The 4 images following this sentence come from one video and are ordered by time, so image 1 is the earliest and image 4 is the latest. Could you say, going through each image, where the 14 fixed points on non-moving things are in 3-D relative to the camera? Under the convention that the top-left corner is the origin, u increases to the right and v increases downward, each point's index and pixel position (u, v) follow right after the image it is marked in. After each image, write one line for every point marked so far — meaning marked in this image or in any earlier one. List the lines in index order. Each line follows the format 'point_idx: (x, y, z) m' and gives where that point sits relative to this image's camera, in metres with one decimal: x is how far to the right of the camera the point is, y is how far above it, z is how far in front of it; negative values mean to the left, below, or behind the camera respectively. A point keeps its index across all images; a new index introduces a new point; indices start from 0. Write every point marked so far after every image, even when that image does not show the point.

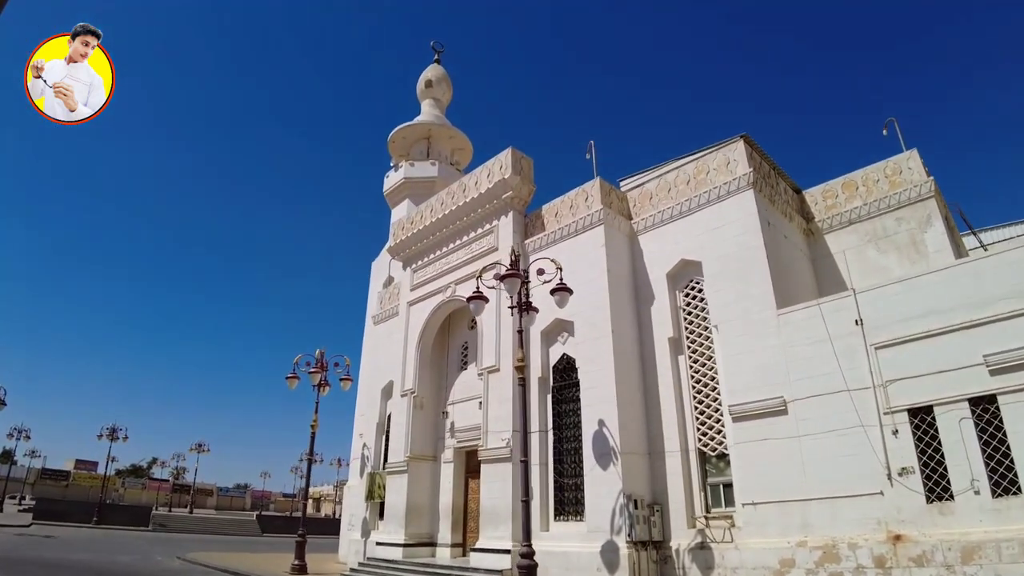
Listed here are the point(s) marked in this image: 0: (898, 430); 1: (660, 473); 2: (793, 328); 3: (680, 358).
0: (+4.9, -1.7, +7.4) m
1: (+2.4, -2.9, +9.4) m
2: (+4.1, -0.6, +8.6) m
3: (+2.8, -1.2, +9.8) m
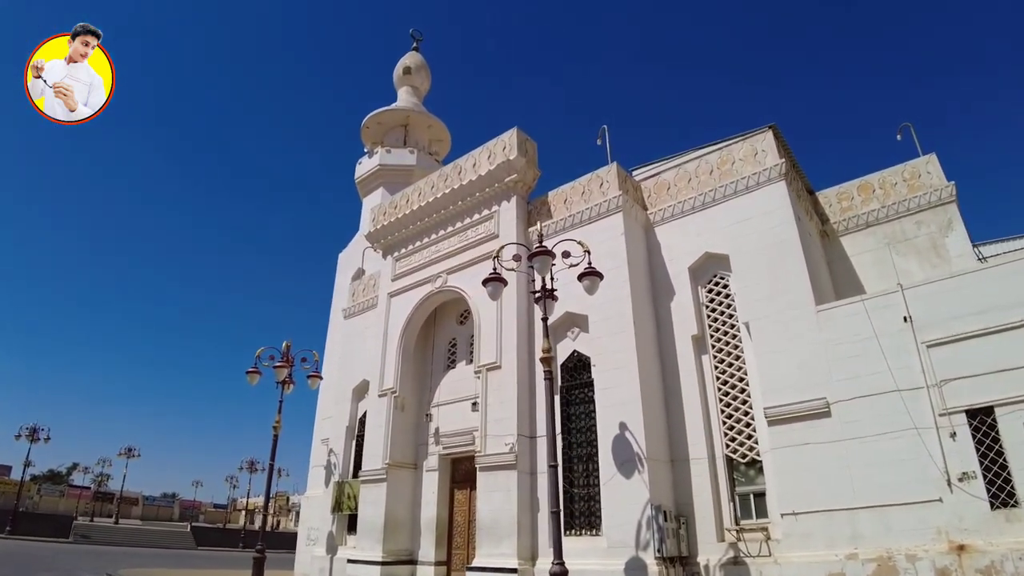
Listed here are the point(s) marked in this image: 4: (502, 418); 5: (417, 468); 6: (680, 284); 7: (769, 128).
0: (+5.2, -1.7, +7.0) m
1: (+2.5, -2.8, +8.6) m
2: (+4.4, -0.5, +8.0) m
3: (+3.0, -1.1, +9.1) m
4: (-0.2, -2.1, +9.5) m
5: (-1.8, -3.4, +11.3) m
6: (+2.7, +0.1, +9.6) m
7: (+4.2, +2.6, +9.6) m
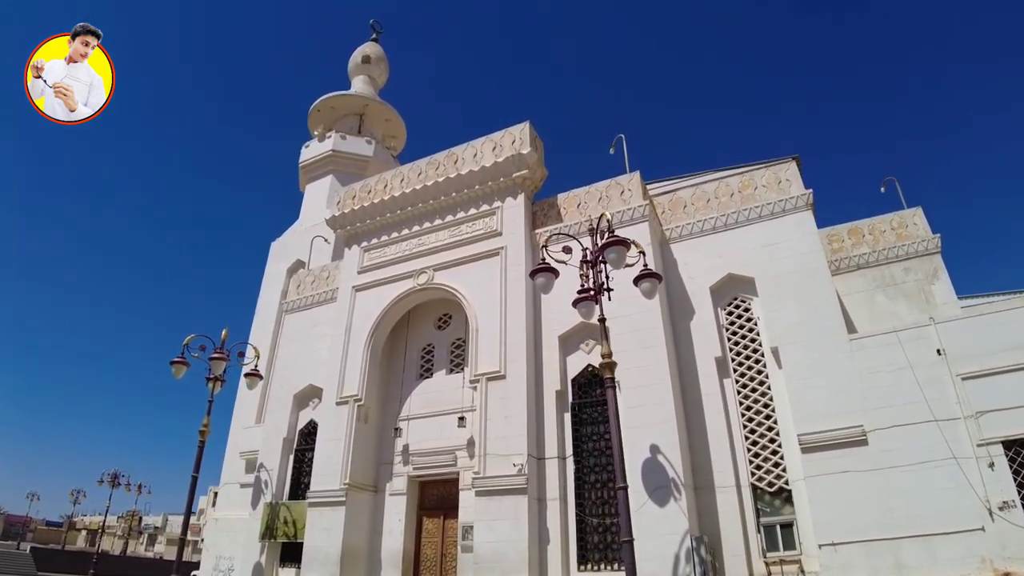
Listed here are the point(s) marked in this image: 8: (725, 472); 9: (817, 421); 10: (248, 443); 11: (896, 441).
0: (+5.7, -2.1, +7.0) m
1: (+2.6, -3.0, +8.0) m
2: (+4.8, -0.9, +7.9) m
3: (+3.1, -1.4, +8.7) m
4: (-0.1, -2.1, +8.3) m
5: (-2.2, -3.3, +9.6) m
6: (+2.9, -0.2, +9.2) m
7: (+4.6, +2.1, +9.6) m
8: (+2.9, -2.5, +8.1) m
9: (+4.1, -1.8, +7.9) m
10: (-5.2, -3.0, +11.5) m
11: (+4.9, -2.0, +7.5) m
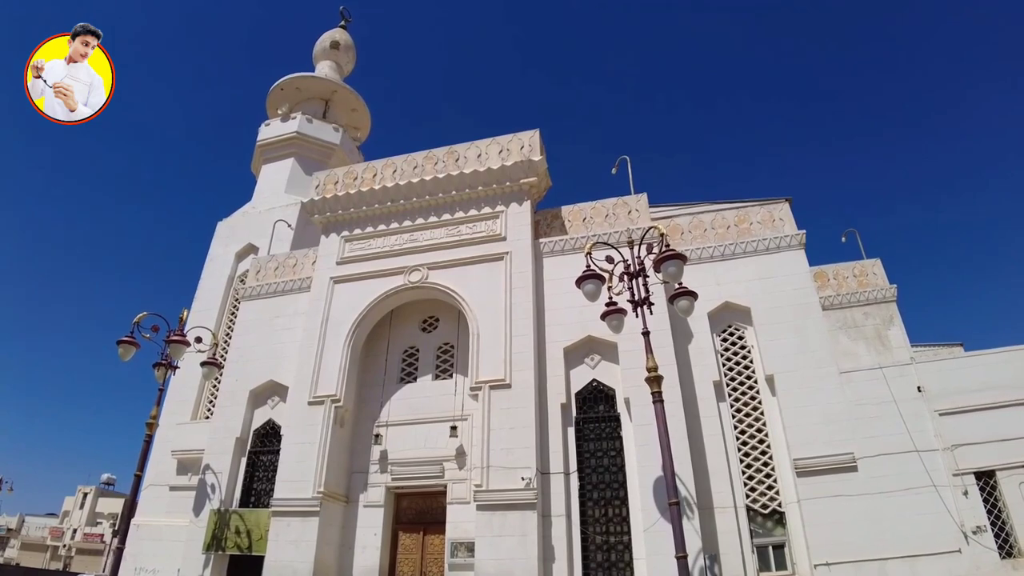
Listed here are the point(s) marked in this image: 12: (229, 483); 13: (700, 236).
0: (+5.9, -2.7, +7.6) m
1: (+2.6, -3.3, +8.0) m
2: (+5.0, -1.5, +8.5) m
3: (+3.1, -1.8, +8.9) m
4: (0.0, -2.1, +7.9) m
5: (-2.4, -3.2, +8.8) m
6: (+3.0, -0.6, +9.4) m
7: (+4.7, +1.5, +10.2) m
8: (+2.9, -2.9, +8.2) m
9: (+4.2, -2.3, +8.2) m
10: (-5.6, -2.7, +10.2) m
11: (+5.0, -2.5, +8.0) m
12: (-4.4, -3.0, +9.1) m
13: (+3.2, +0.9, +10.2) m
